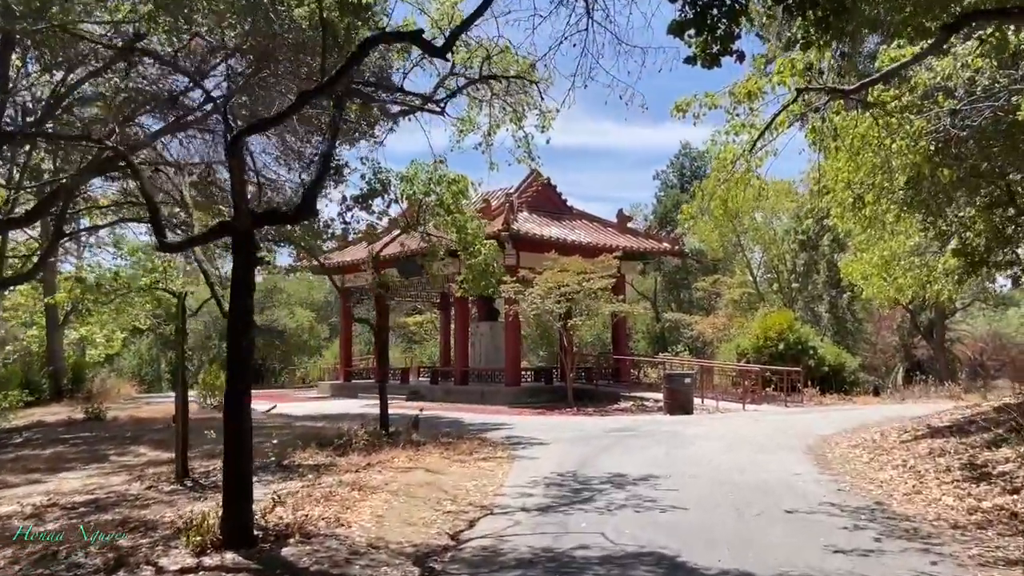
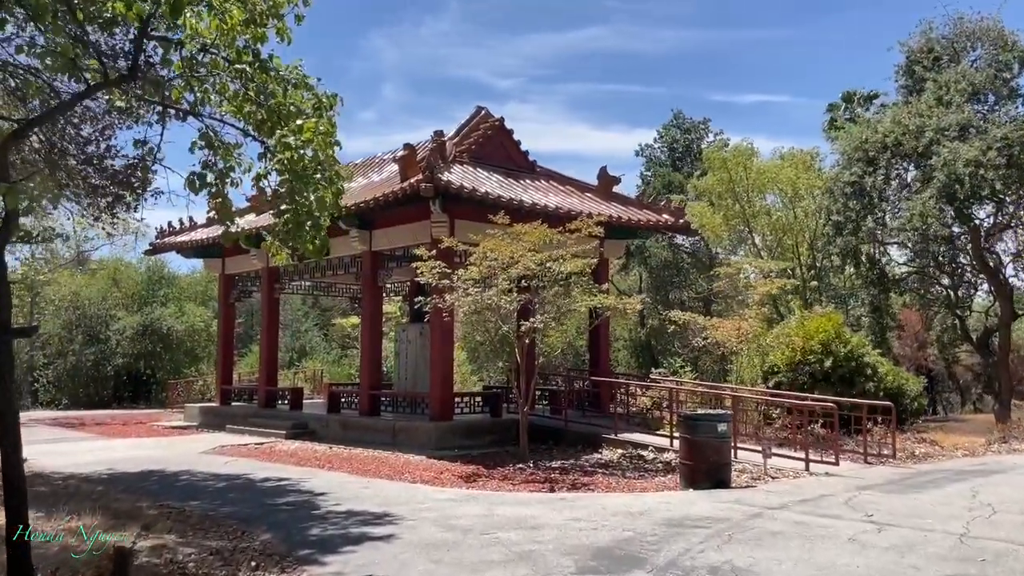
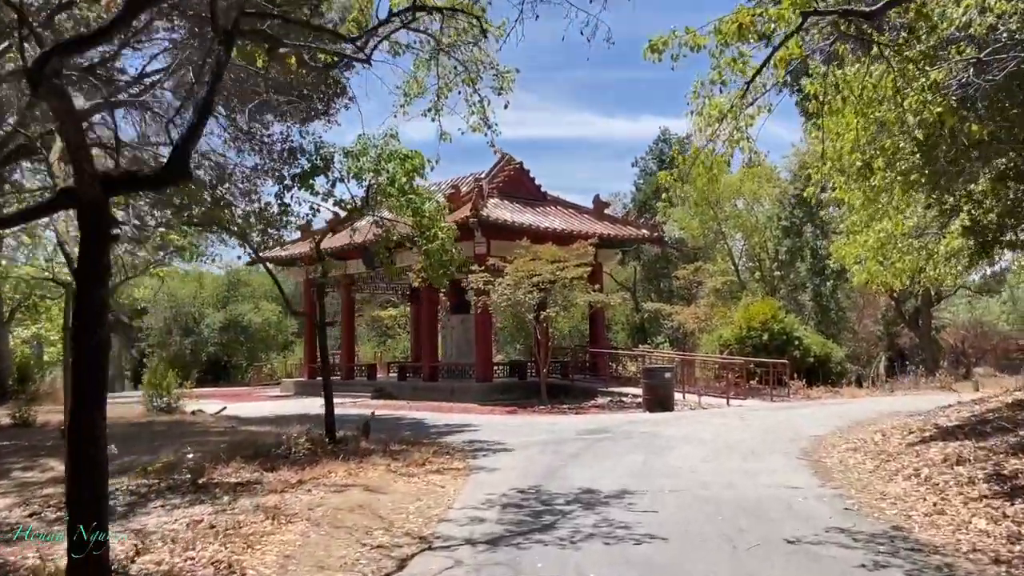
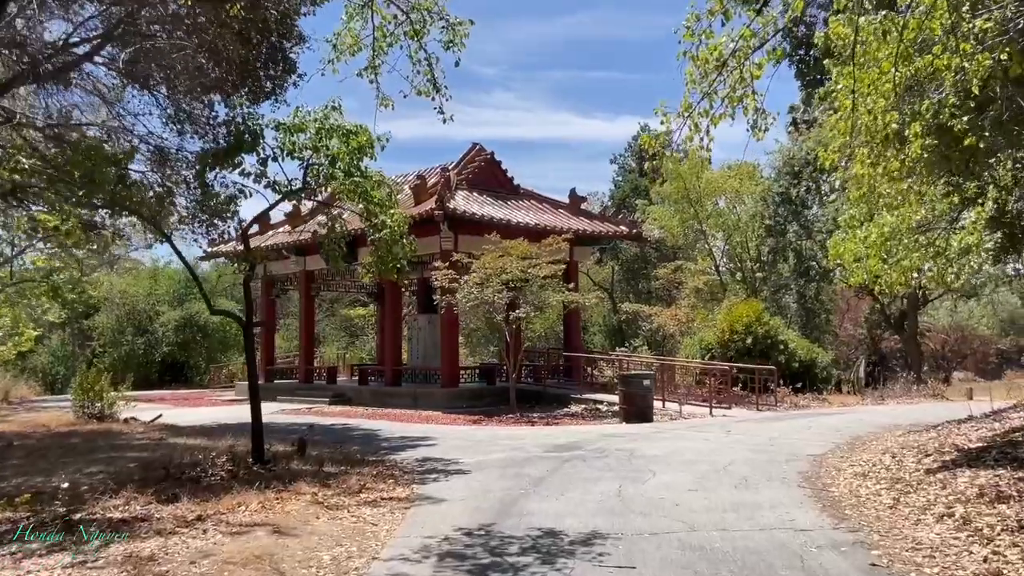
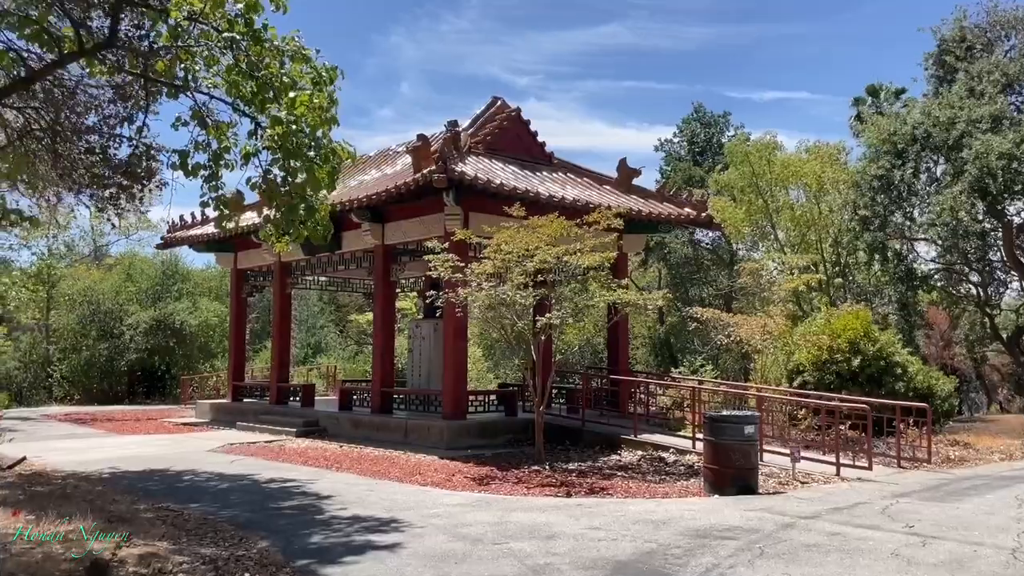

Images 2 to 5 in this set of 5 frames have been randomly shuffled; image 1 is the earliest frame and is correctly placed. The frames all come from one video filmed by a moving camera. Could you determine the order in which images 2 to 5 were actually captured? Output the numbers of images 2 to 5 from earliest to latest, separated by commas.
3, 4, 2, 5
